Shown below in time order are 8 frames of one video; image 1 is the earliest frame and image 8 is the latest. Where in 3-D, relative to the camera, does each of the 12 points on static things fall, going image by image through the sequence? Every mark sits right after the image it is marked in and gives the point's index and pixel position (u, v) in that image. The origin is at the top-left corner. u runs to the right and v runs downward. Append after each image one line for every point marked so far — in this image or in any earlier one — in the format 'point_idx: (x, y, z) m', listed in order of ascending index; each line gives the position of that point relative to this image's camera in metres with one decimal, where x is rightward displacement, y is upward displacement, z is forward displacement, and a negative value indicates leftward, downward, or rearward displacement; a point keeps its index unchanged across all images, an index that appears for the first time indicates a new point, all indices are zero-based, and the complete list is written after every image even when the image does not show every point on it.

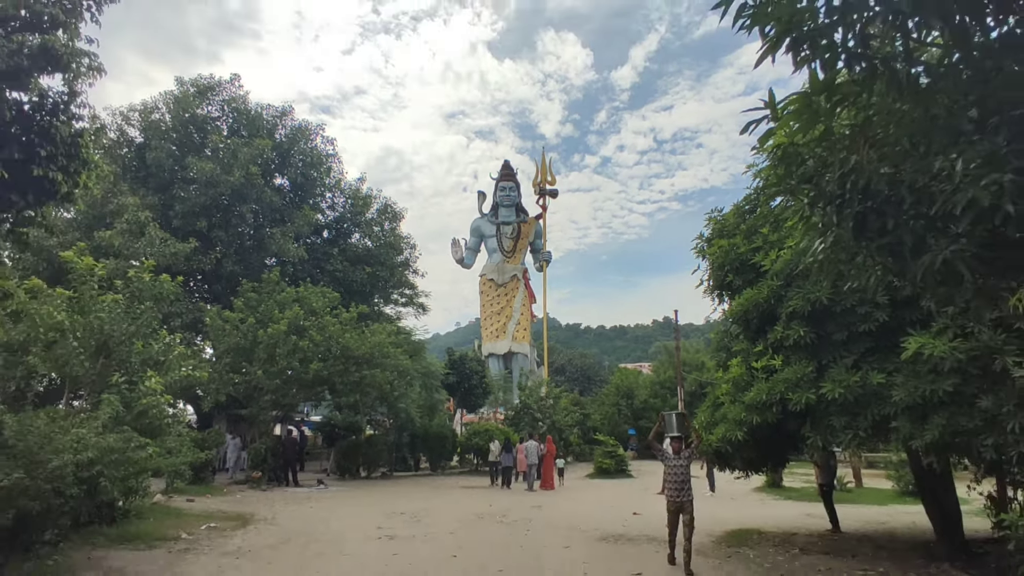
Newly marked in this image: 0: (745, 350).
0: (+3.2, -0.9, +9.4) m
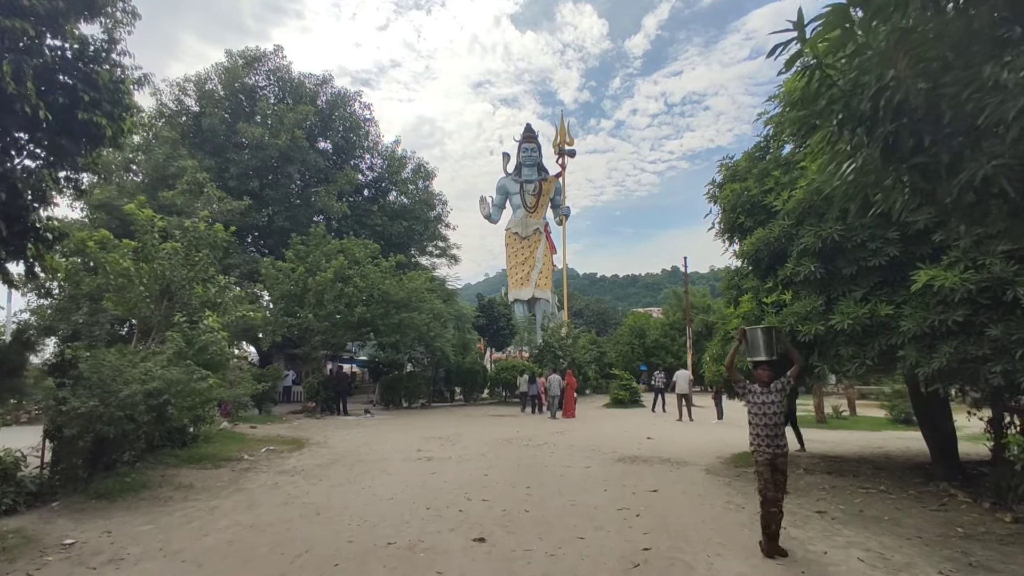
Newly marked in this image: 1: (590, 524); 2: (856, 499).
0: (+3.6, 0.0, +10.1) m
1: (+0.8, -2.5, +7.2) m
2: (+4.3, -2.6, +8.5) m
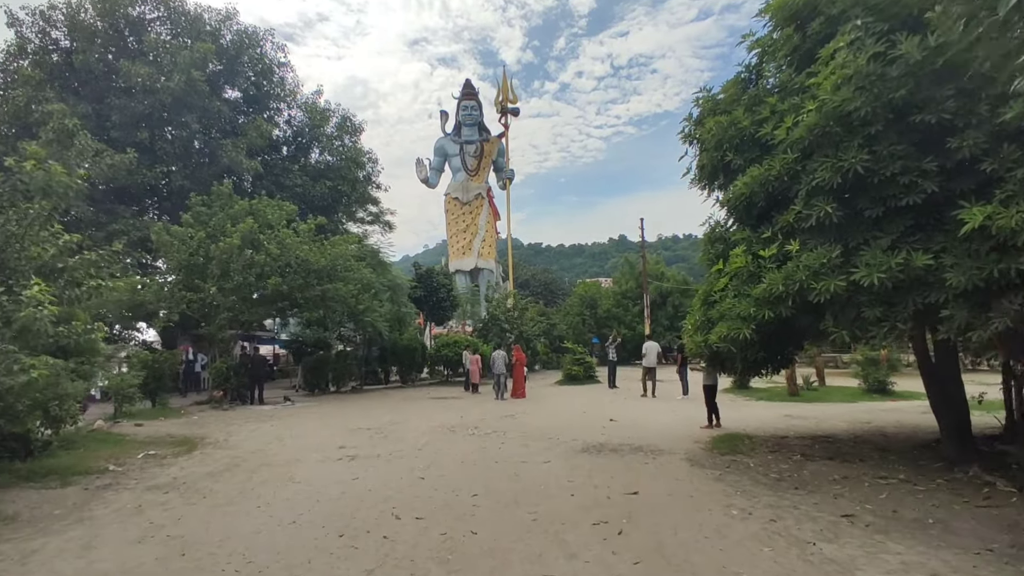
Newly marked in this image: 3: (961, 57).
0: (+2.8, +0.6, +8.3) m
1: (+0.4, -2.1, +5.3) m
2: (+3.7, -2.1, +6.9) m
3: (+4.2, +2.2, +6.5) m
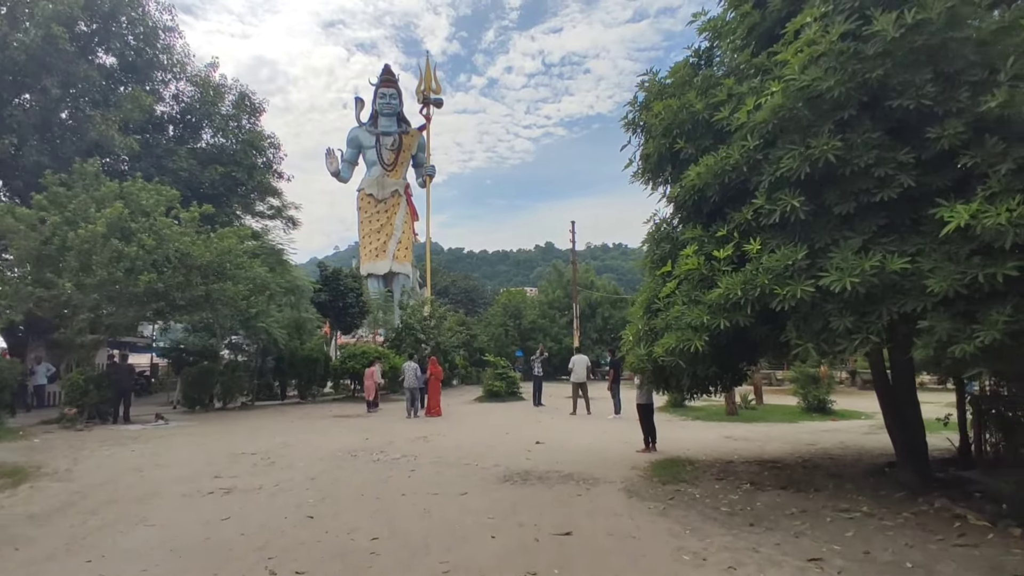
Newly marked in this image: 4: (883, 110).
0: (+2.0, +0.5, +7.4) m
1: (-0.2, -2.0, +4.1) m
2: (+2.9, -2.1, +6.1) m
3: (+3.6, +2.1, +5.8) m
4: (+3.3, +1.6, +6.1) m
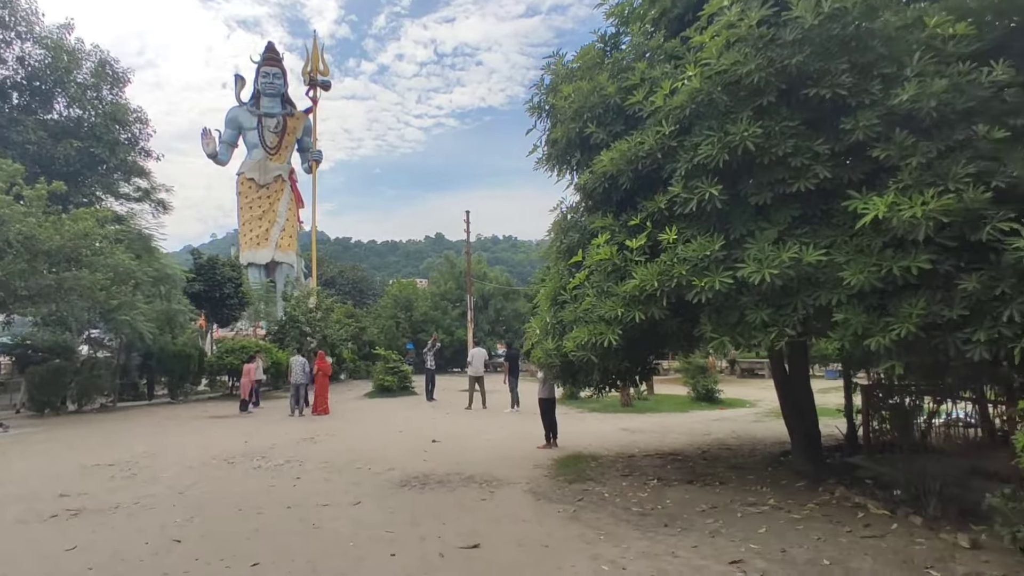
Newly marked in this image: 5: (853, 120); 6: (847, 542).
0: (+1.0, +0.6, +7.0) m
1: (-0.6, -2.0, +3.5) m
2: (+2.1, -2.1, +5.9) m
3: (+2.9, +2.2, +5.7) m
4: (+2.5, +1.6, +5.9) m
5: (+2.8, +1.4, +5.7) m
6: (+2.7, -2.0, +5.5) m
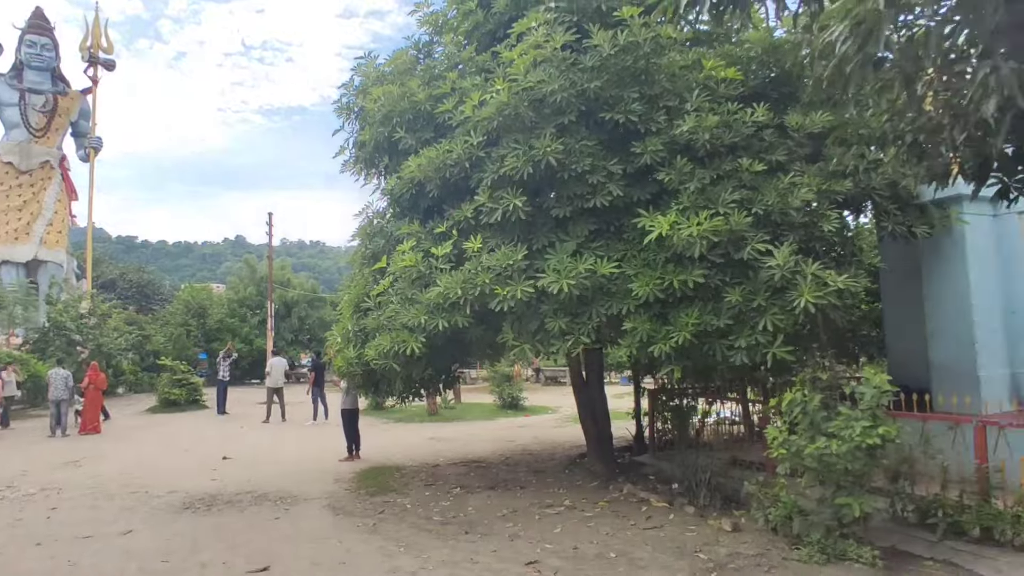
0: (-1.0, +0.5, +7.0) m
1: (-1.6, -2.0, +3.1) m
2: (+0.4, -2.1, +6.2) m
3: (+1.2, +2.1, +6.2) m
4: (+0.8, +1.5, +6.3) m
5: (+1.2, +1.3, +6.2) m
6: (+1.0, -2.1, +5.9) m
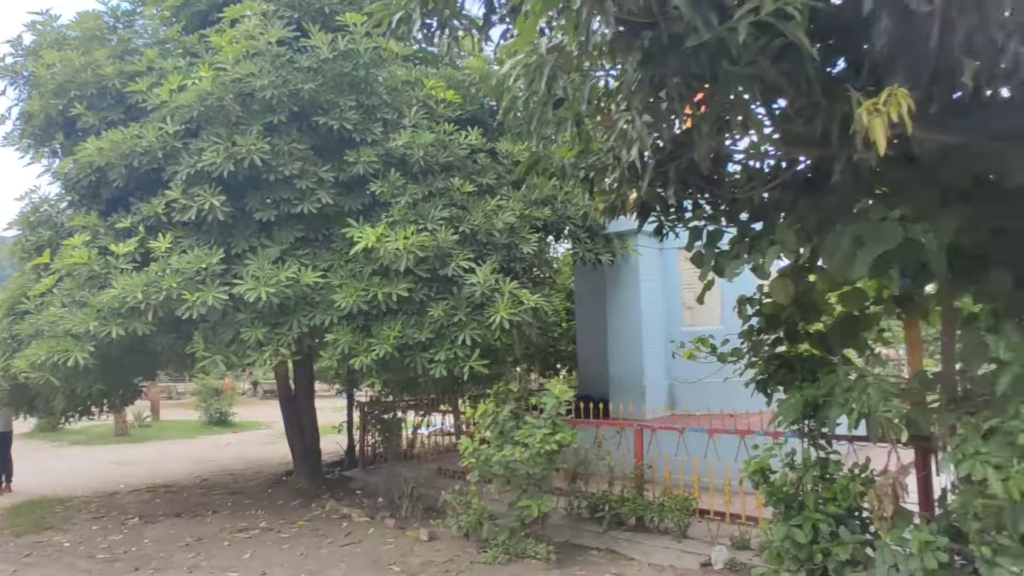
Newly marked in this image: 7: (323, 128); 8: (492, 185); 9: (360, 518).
0: (-3.7, +0.5, +6.0) m
1: (-3.0, -1.9, +2.1) m
2: (-2.2, -2.2, +5.7) m
3: (-1.3, +2.0, +6.2) m
4: (-1.8, +1.5, +6.1) m
5: (-1.4, +1.2, +6.1) m
6: (-1.5, -2.2, +5.7) m
7: (-1.7, +1.4, +6.1) m
8: (-0.2, +1.0, +6.5) m
9: (-1.5, -2.3, +6.7) m
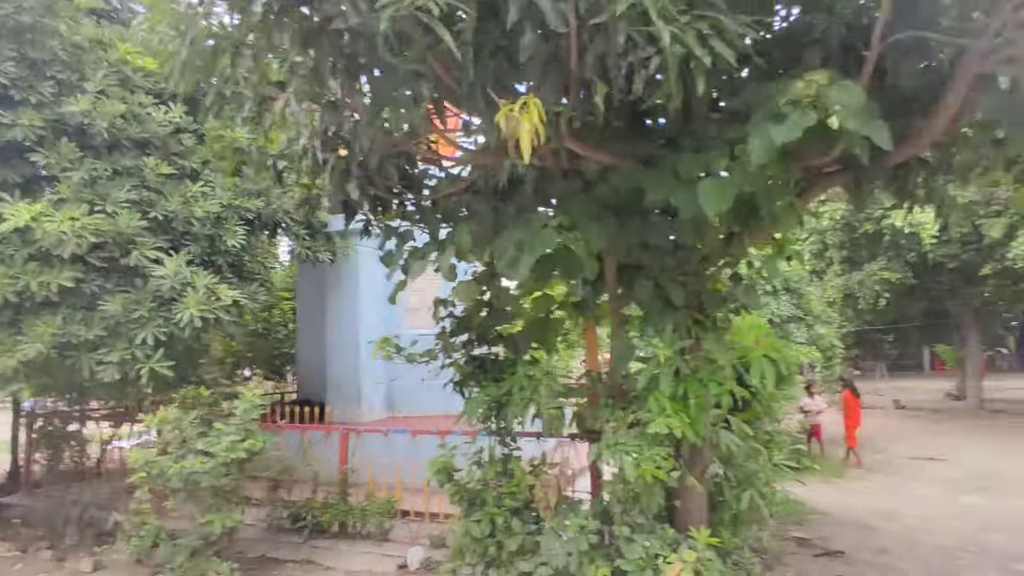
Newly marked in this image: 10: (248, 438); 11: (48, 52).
0: (-5.8, +0.7, +4.2) m
1: (-3.9, -1.7, +0.8) m
2: (-4.5, -2.1, +4.4) m
3: (-3.6, +2.0, +5.2) m
4: (-4.1, +1.6, +5.0) m
5: (-3.7, +1.3, +5.1) m
6: (-3.8, -2.1, +4.6) m
7: (-4.0, +1.5, +5.1) m
8: (-2.7, +1.0, +5.9) m
9: (-4.1, -2.2, +5.6) m
10: (-1.8, -1.0, +4.7) m
11: (-3.6, +1.8, +5.3) m
